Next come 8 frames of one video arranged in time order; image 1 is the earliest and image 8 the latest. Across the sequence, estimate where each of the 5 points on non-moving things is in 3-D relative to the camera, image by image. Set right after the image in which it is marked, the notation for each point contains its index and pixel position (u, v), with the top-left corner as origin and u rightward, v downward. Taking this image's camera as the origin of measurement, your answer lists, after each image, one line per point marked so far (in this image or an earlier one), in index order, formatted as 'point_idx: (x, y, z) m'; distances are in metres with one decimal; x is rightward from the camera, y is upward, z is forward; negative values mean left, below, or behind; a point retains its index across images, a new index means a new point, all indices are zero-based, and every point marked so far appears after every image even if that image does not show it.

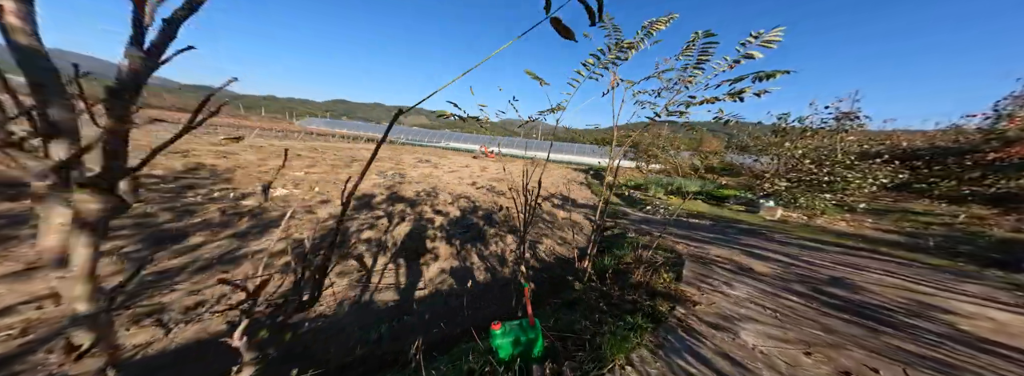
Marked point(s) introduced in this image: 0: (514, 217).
0: (+0.1, -0.9, +7.5) m
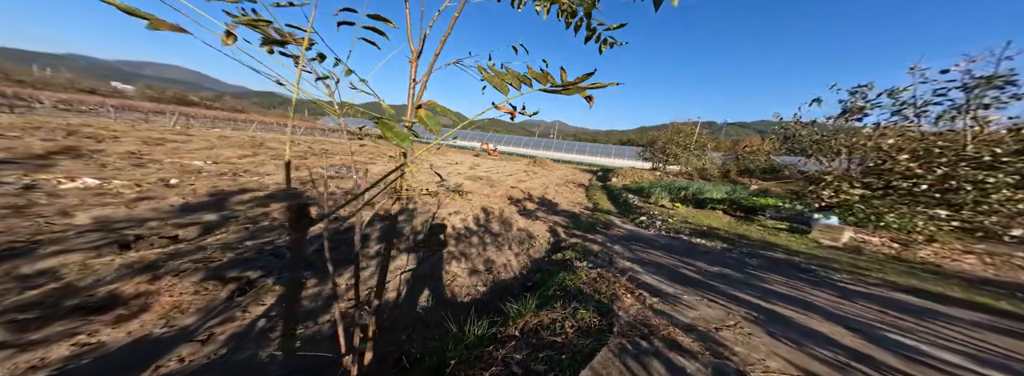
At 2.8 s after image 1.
0: (-1.8, -0.9, +5.5) m
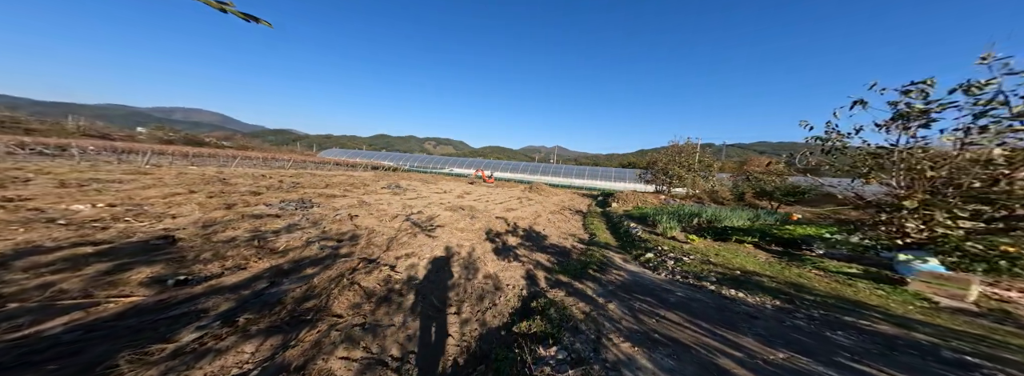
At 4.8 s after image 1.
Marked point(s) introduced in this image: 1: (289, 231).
0: (-2.7, -1.6, +3.8) m
1: (-5.2, -1.0, +6.1) m
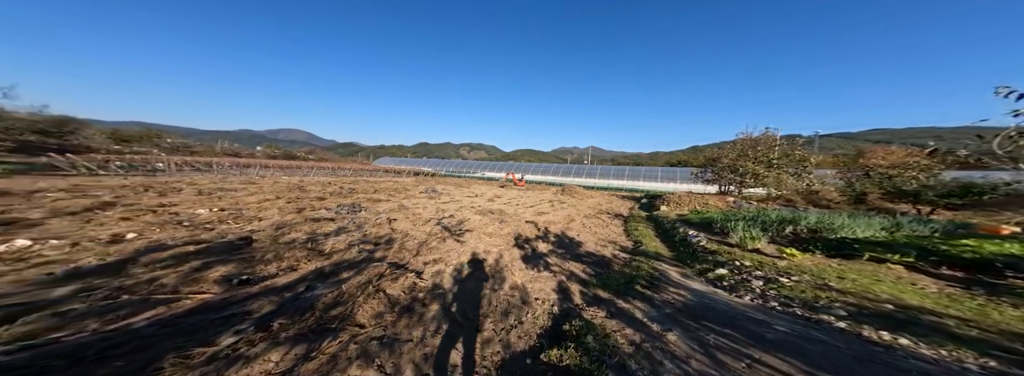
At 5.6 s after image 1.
0: (-2.2, -1.7, +3.8) m
1: (-4.2, -1.2, +6.5) m
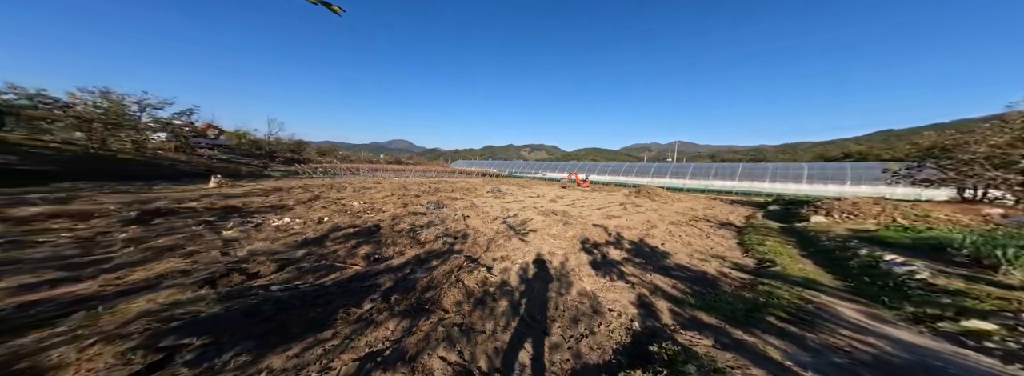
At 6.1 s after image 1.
0: (-1.1, -1.7, +4.2) m
1: (-2.4, -1.2, +7.3) m
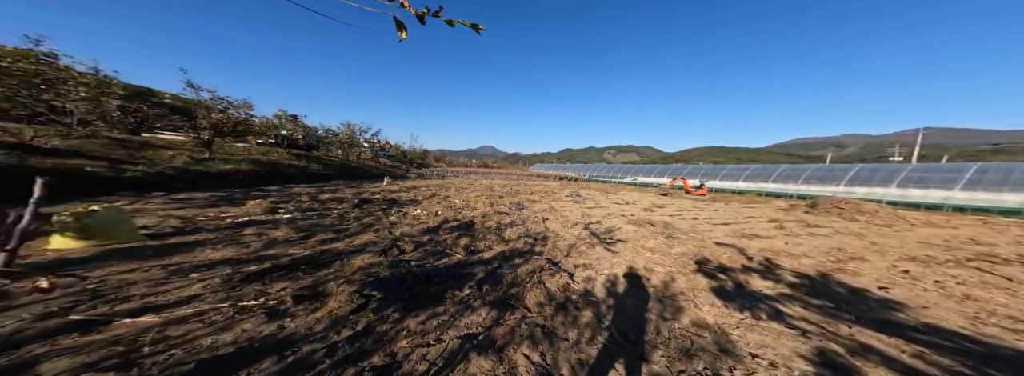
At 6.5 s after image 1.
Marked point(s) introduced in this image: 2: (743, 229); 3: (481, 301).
0: (+0.3, -1.7, +4.3) m
1: (0.0, -1.3, +7.7) m
2: (+8.3, -1.6, +9.9) m
3: (-0.5, -1.7, +3.7) m
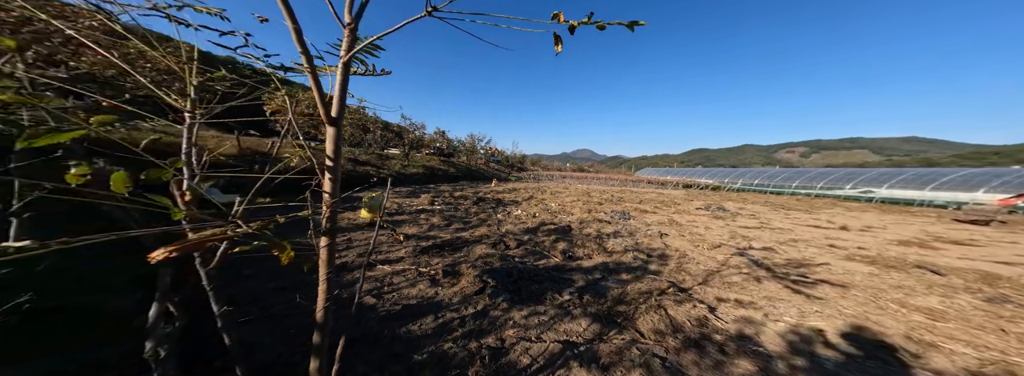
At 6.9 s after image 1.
0: (+2.0, -1.8, +3.7) m
1: (+3.1, -1.4, +6.9) m
2: (+11.6, -2.0, +5.4) m
3: (+1.0, -1.7, +3.4) m
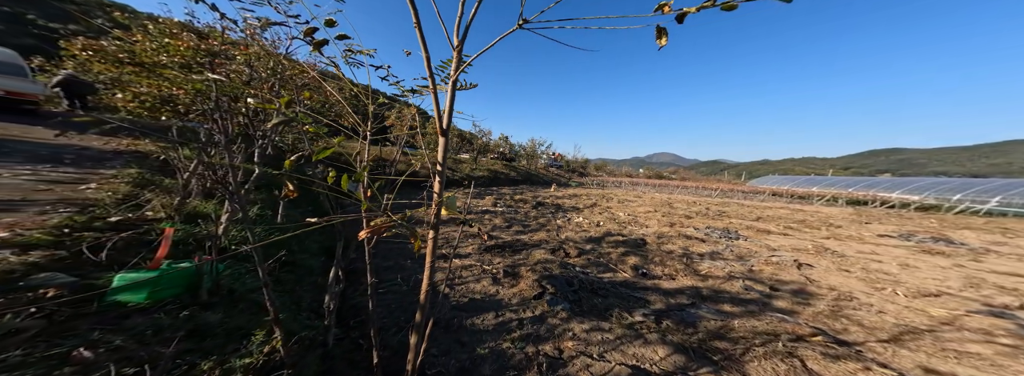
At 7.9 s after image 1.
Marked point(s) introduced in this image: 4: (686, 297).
0: (+2.8, -1.8, +2.8) m
1: (+4.9, -1.7, +5.5) m
2: (+12.5, -1.8, +1.2) m
3: (+1.8, -1.8, +2.9) m
4: (+2.8, -1.8, +3.9) m
